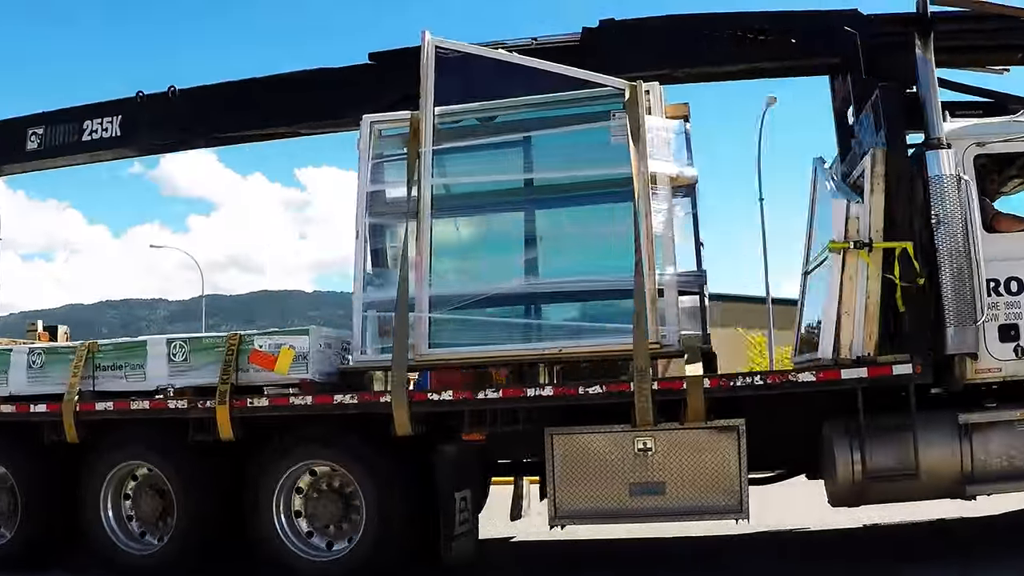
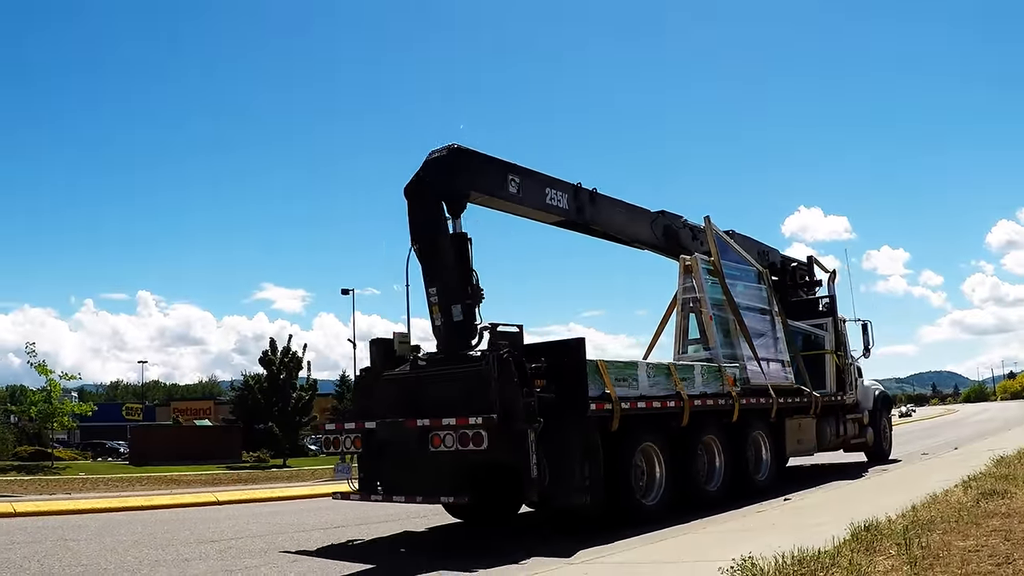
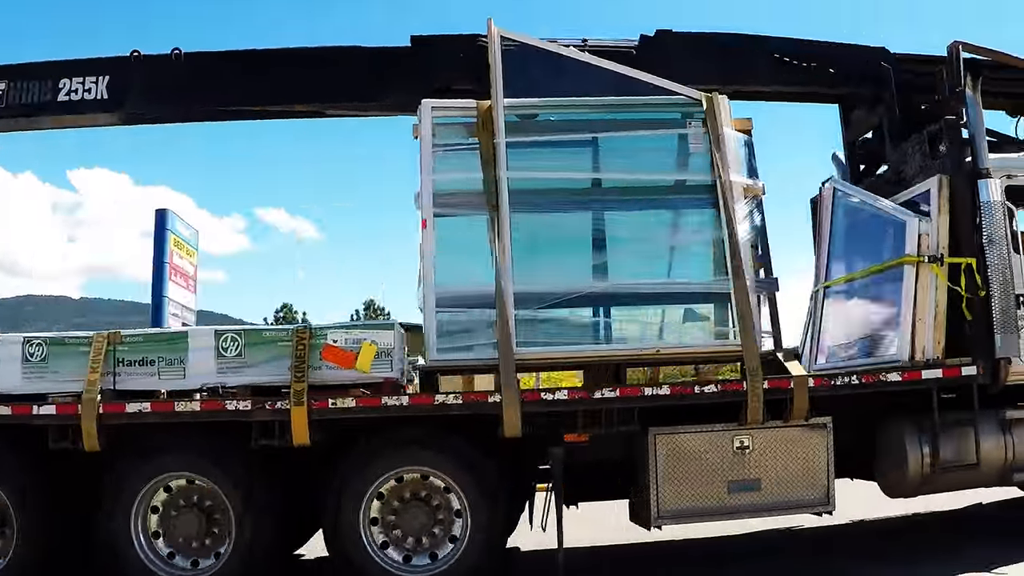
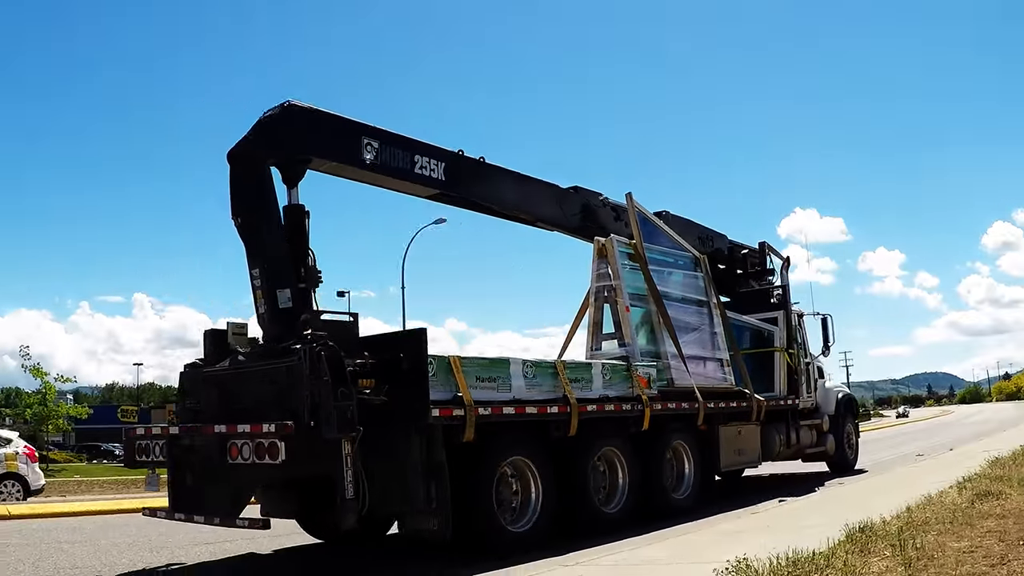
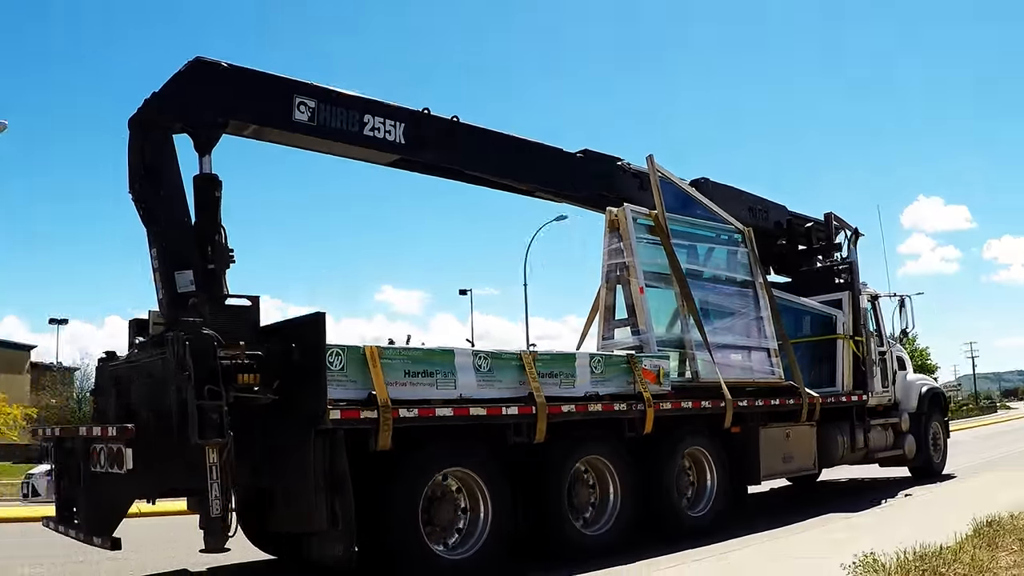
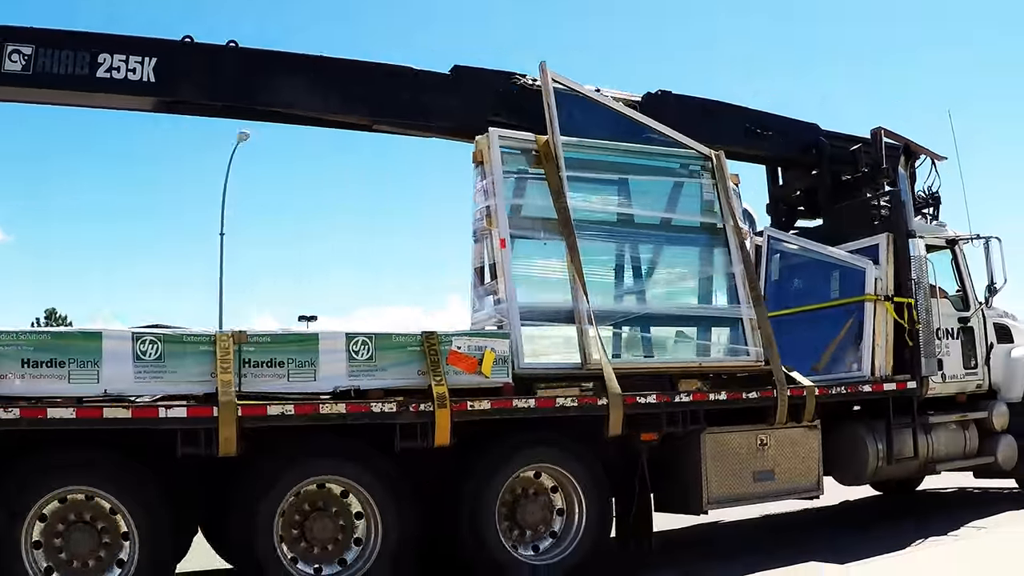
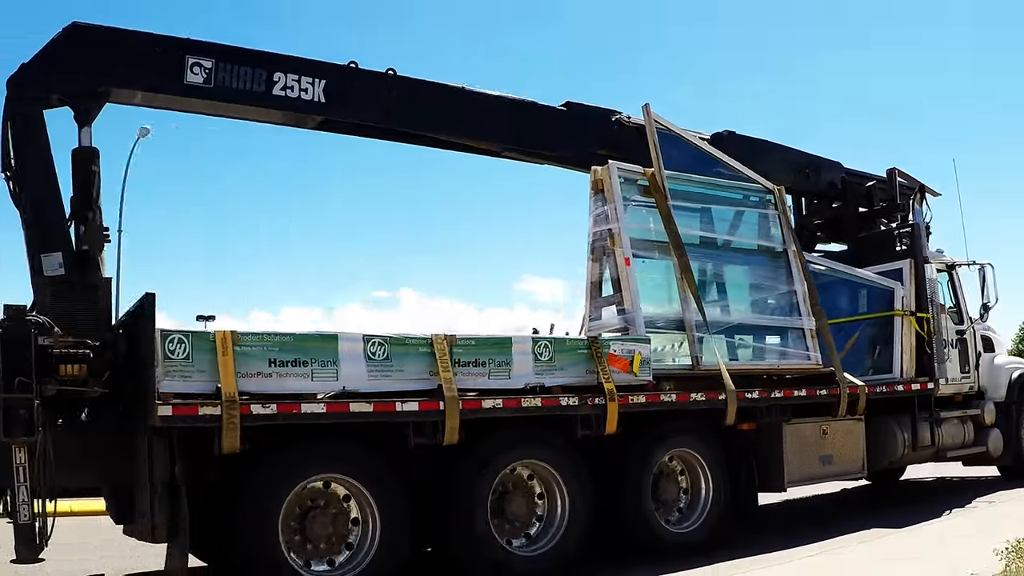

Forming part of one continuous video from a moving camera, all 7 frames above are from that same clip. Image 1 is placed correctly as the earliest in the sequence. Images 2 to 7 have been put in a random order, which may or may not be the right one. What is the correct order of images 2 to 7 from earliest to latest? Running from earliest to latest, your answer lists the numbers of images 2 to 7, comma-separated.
3, 6, 7, 5, 4, 2
